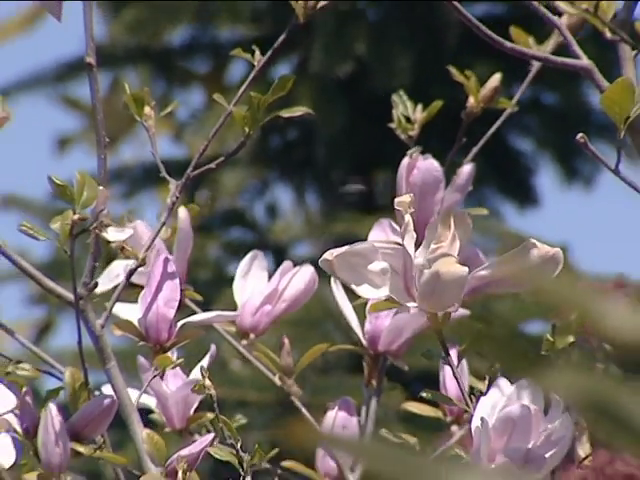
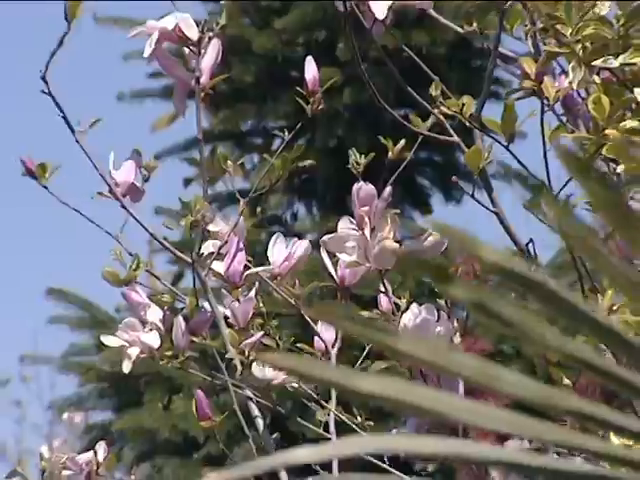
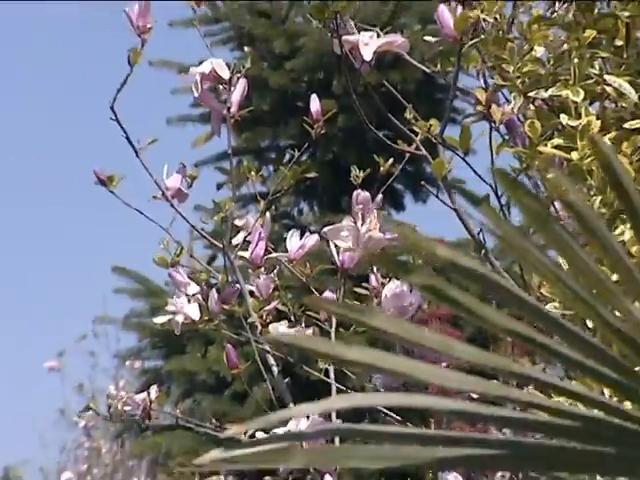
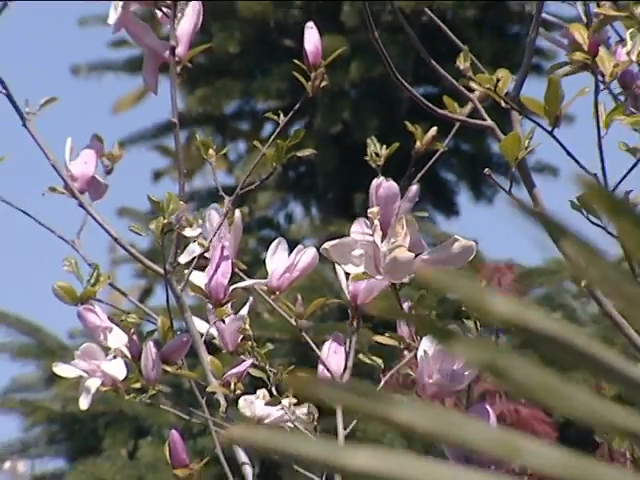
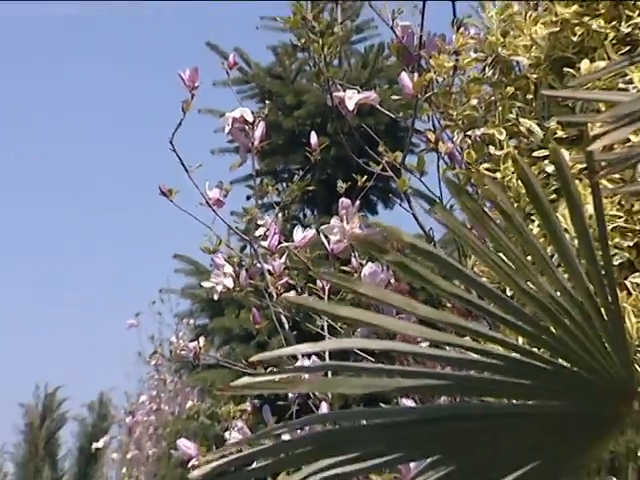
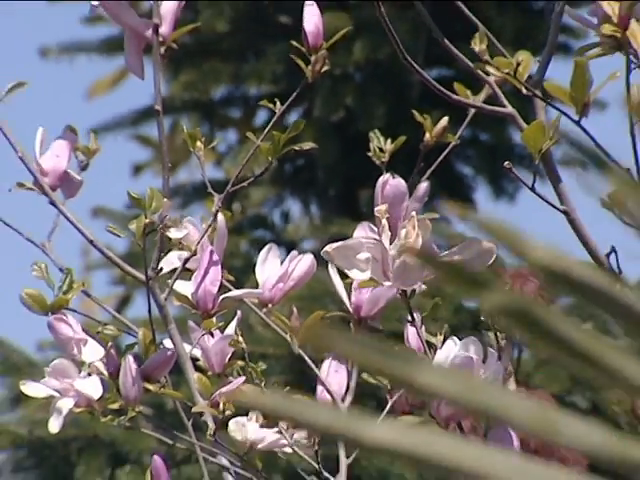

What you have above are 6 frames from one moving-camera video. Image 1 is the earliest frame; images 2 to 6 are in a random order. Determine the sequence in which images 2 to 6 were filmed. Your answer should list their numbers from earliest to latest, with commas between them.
6, 4, 2, 3, 5
